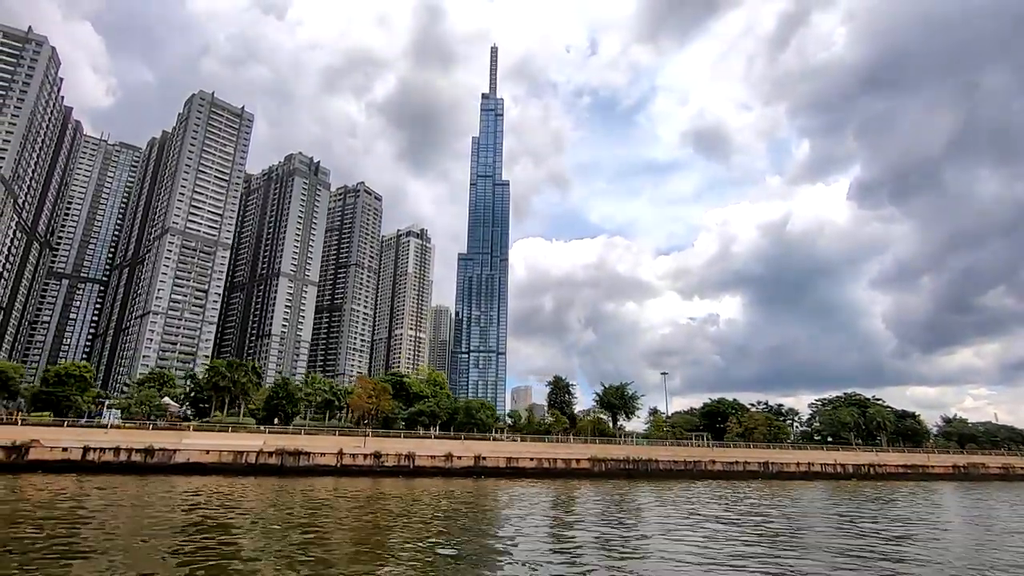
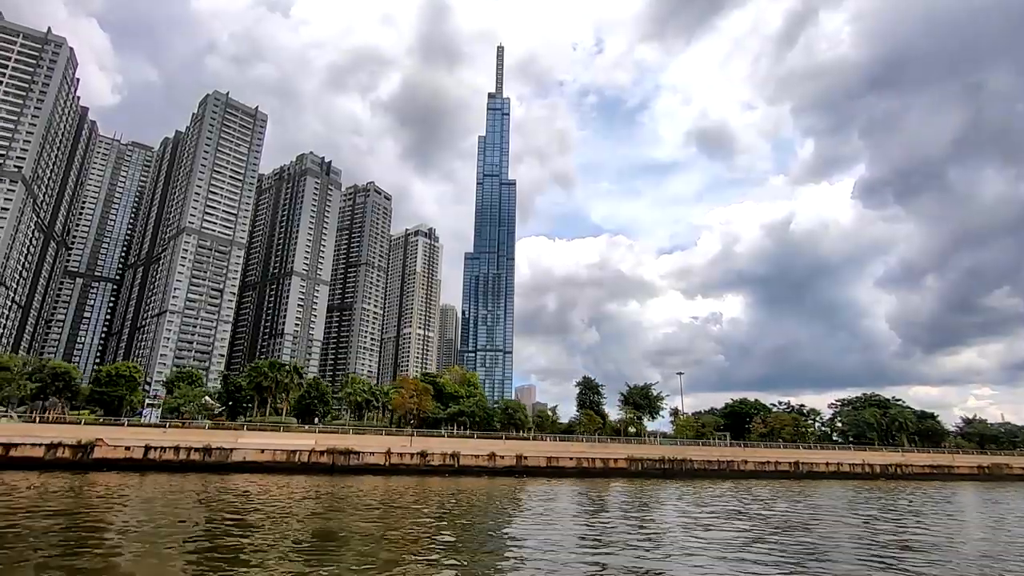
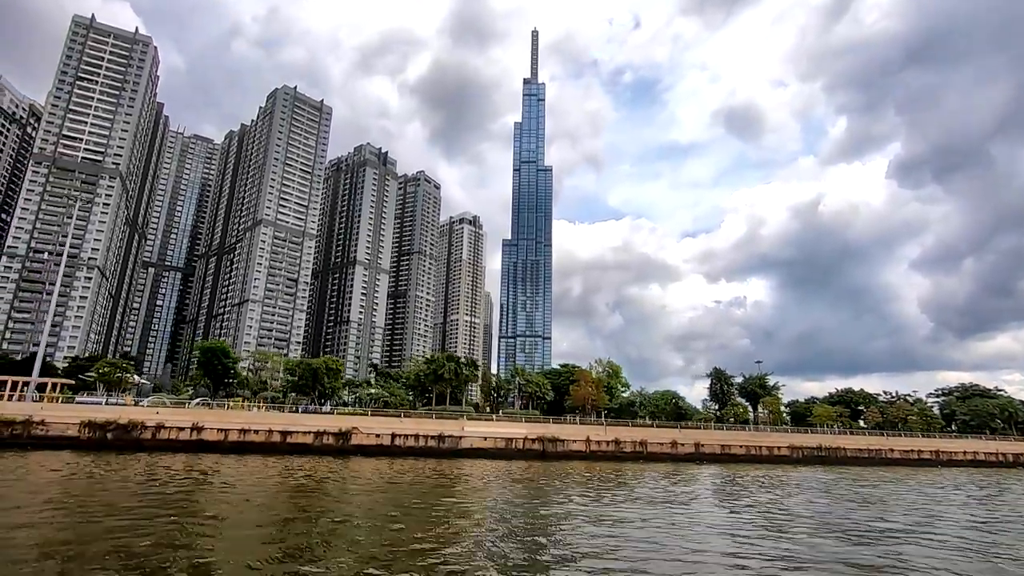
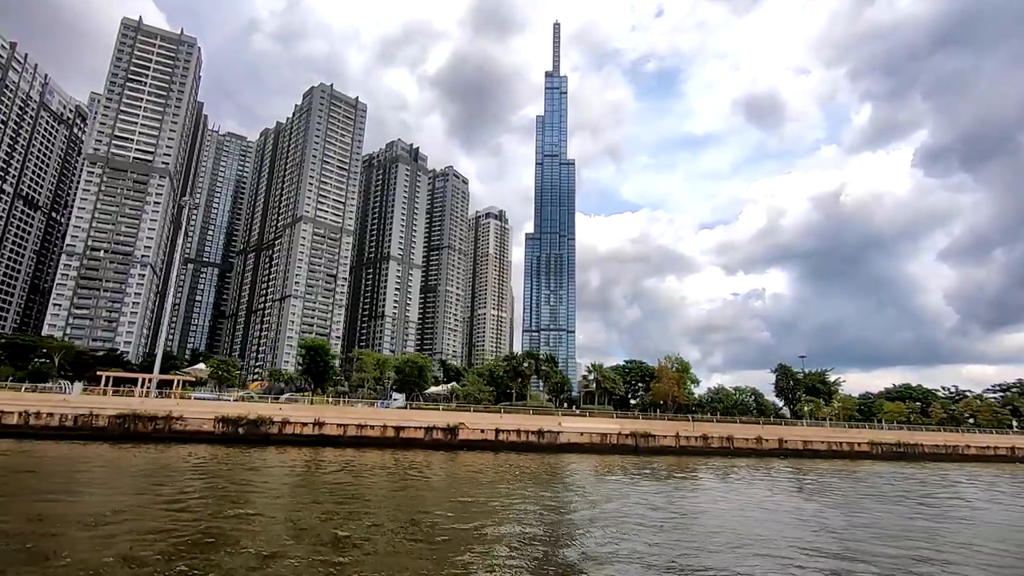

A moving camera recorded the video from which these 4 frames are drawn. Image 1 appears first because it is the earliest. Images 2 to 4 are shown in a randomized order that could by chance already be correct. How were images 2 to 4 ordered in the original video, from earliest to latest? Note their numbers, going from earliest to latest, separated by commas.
2, 3, 4
